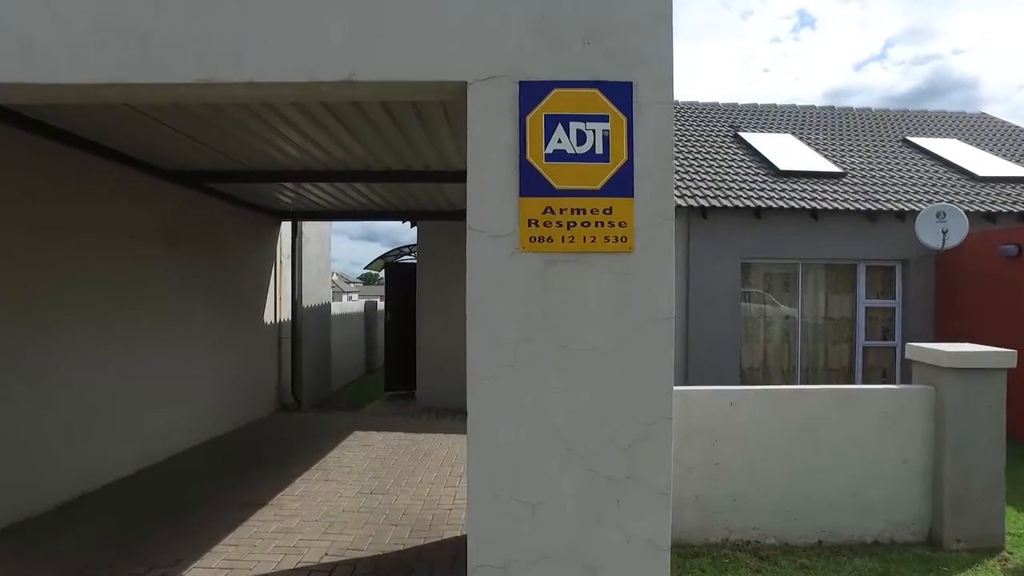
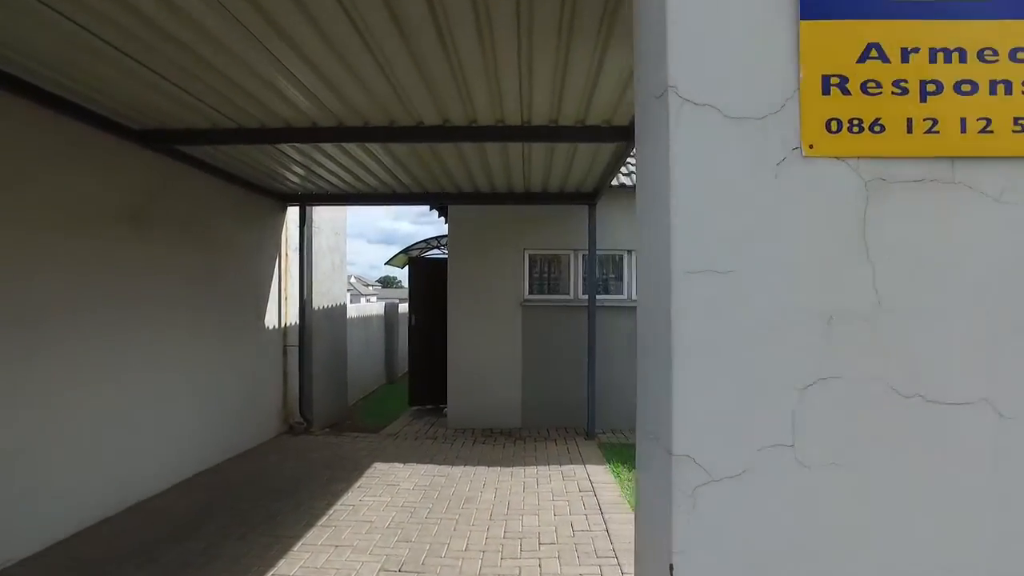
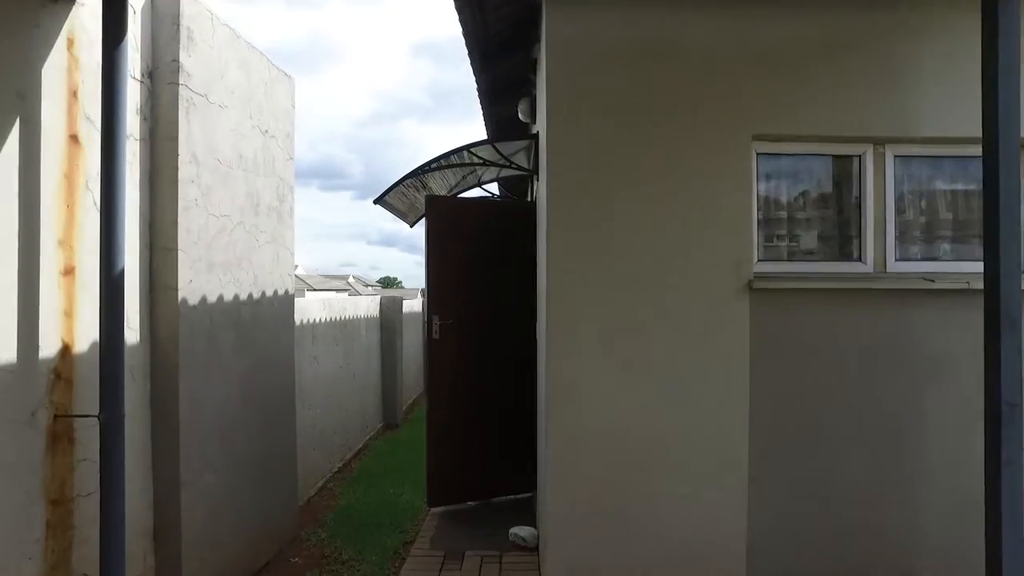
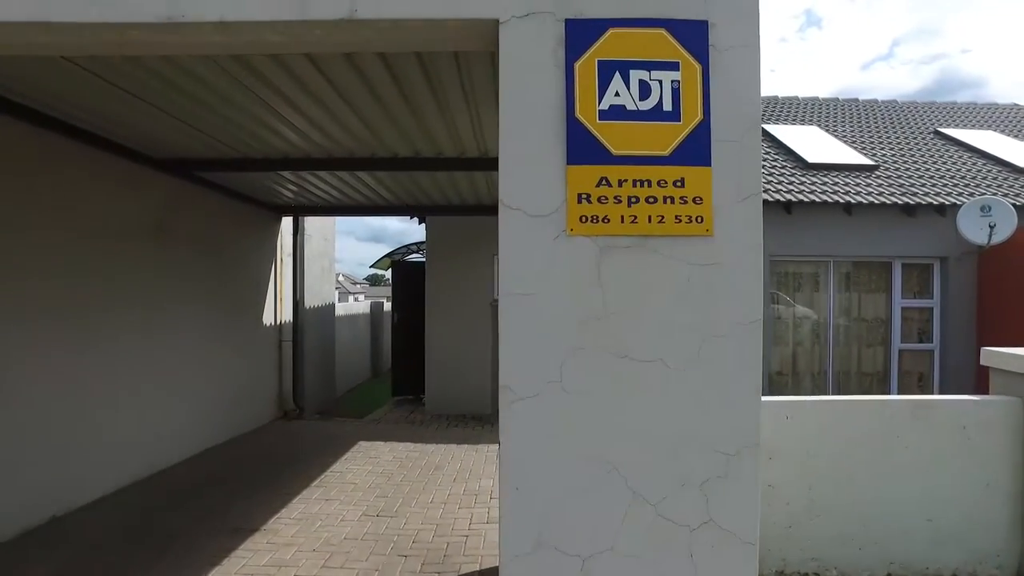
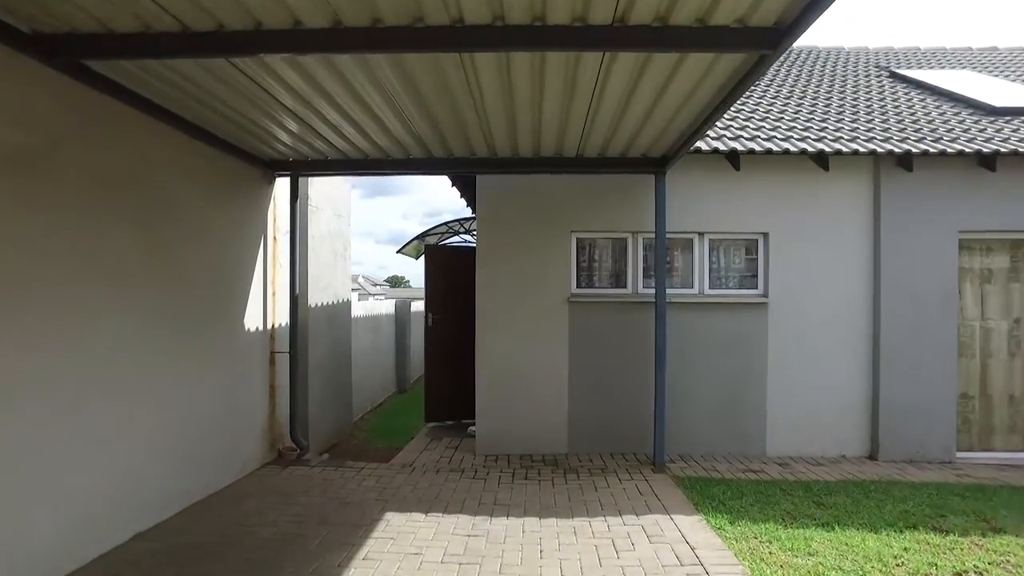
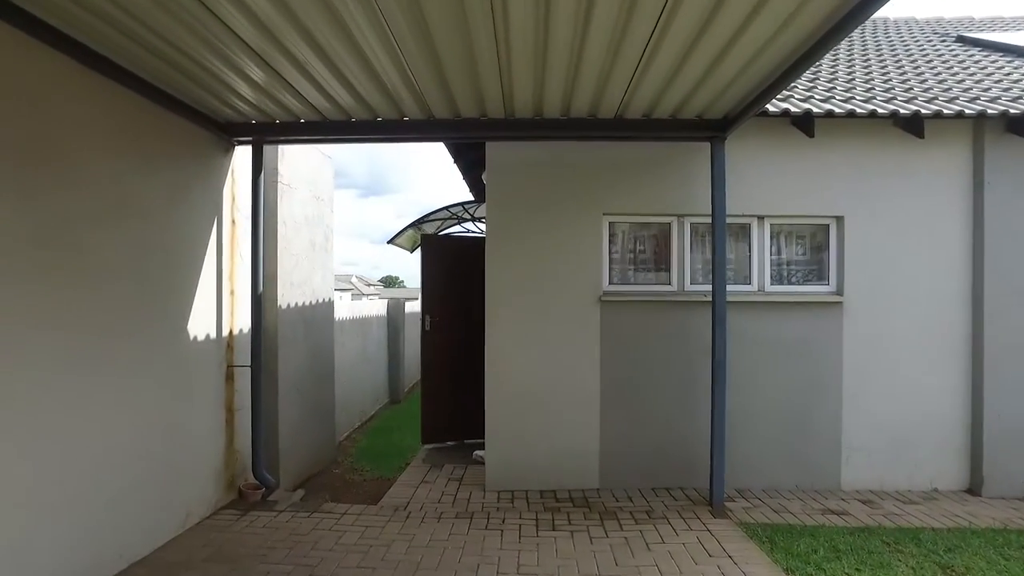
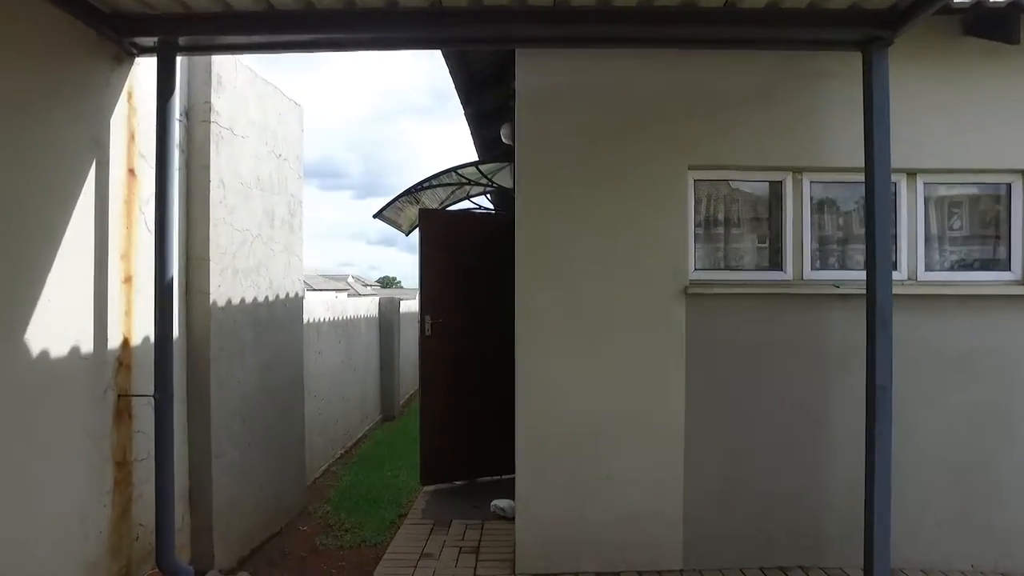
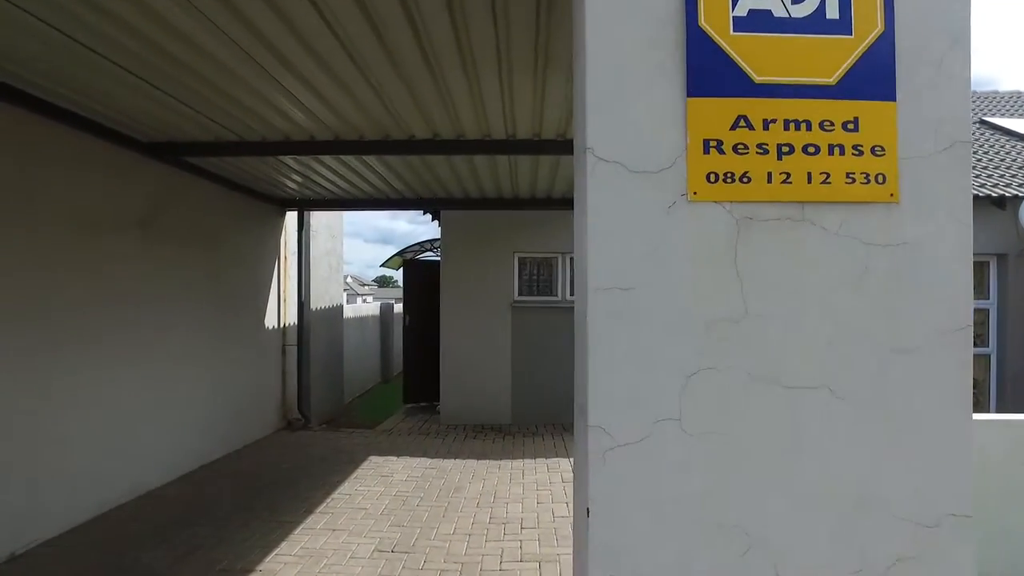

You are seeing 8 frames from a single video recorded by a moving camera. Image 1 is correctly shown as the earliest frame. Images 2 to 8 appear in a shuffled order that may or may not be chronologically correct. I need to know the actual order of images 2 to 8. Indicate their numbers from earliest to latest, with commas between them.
4, 8, 2, 5, 6, 7, 3
